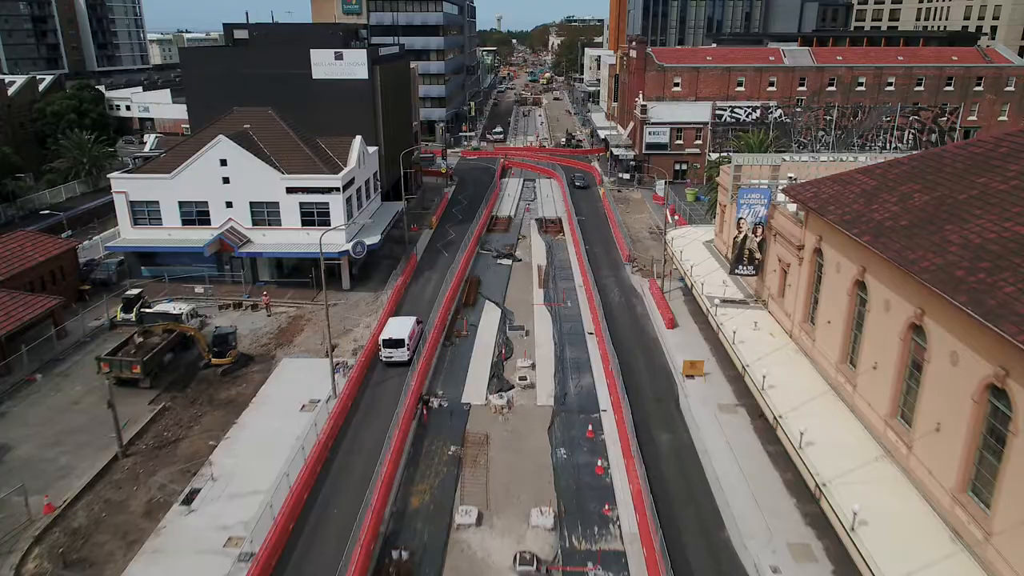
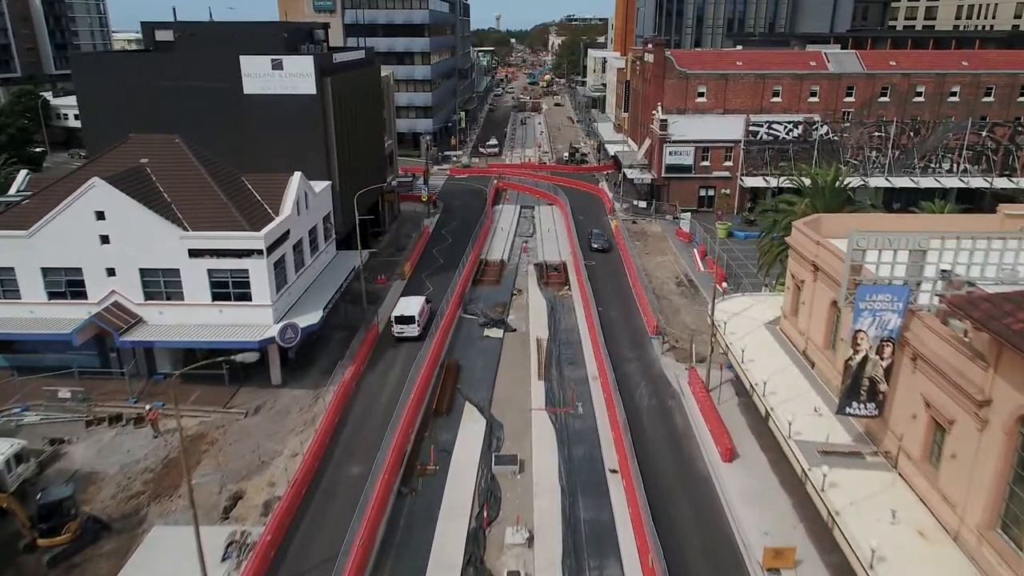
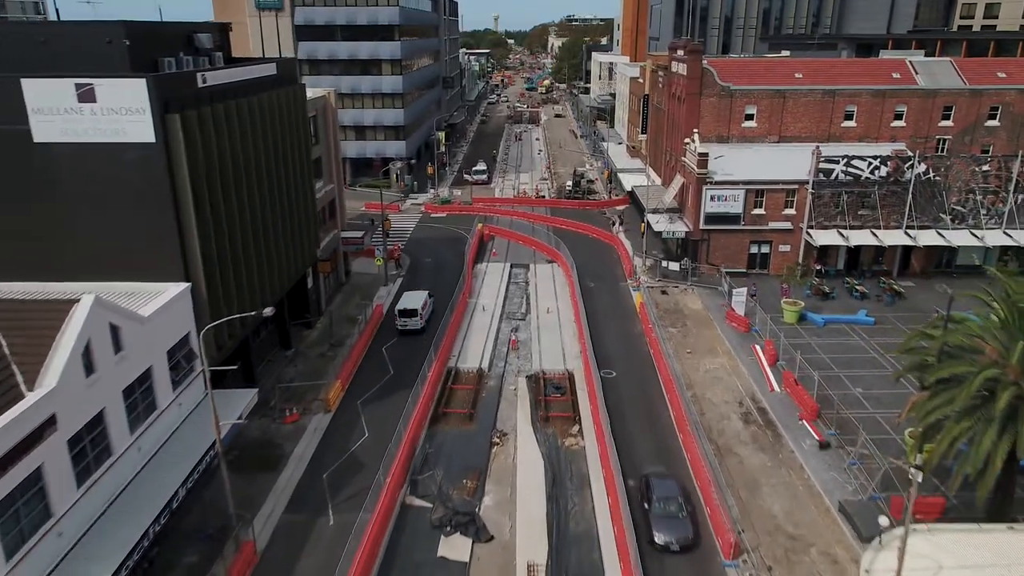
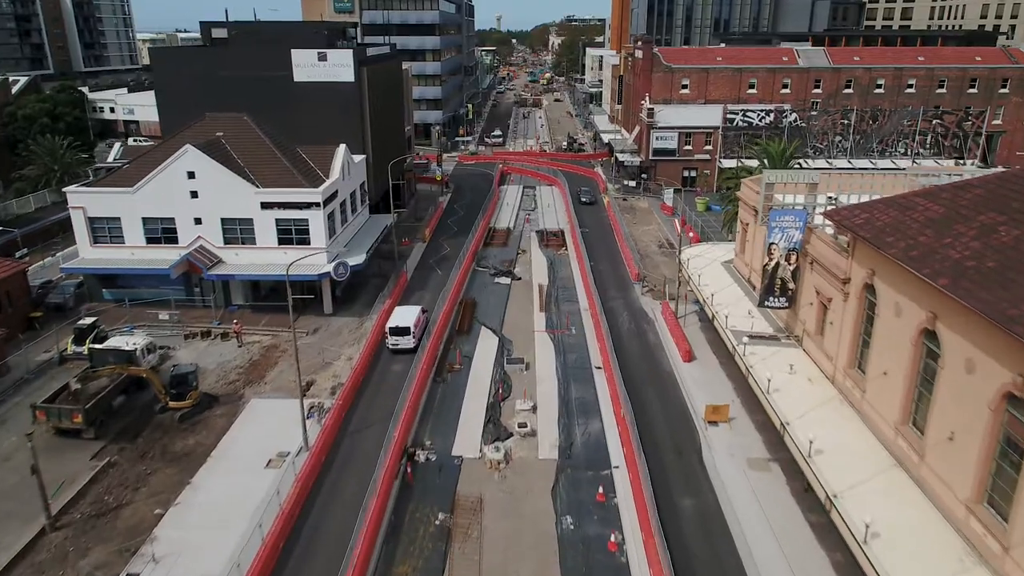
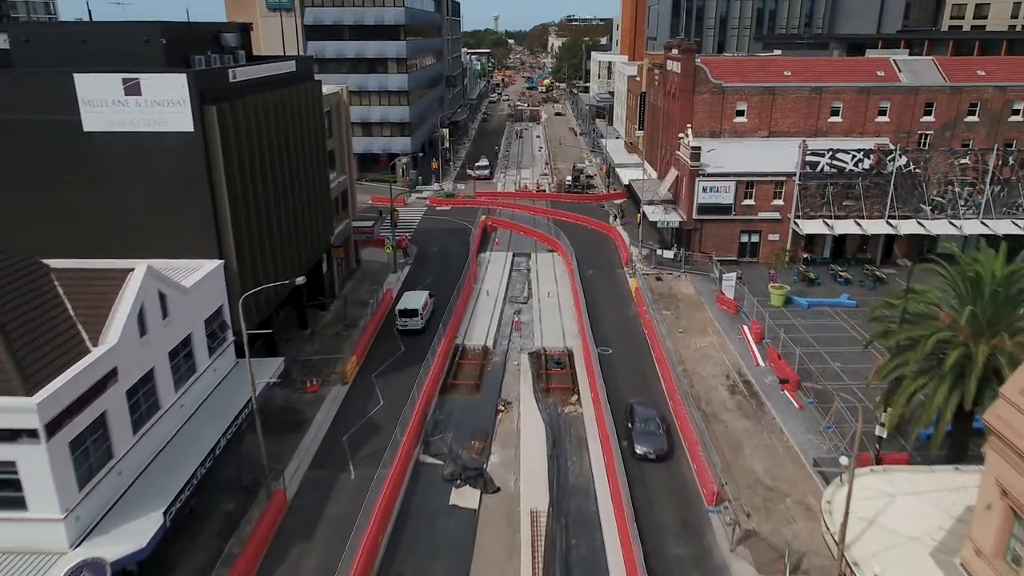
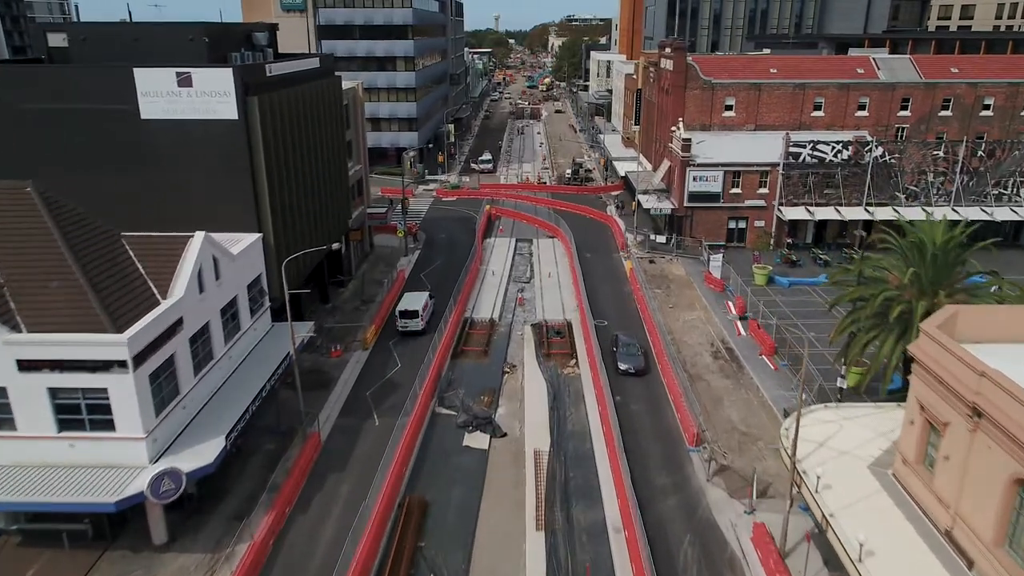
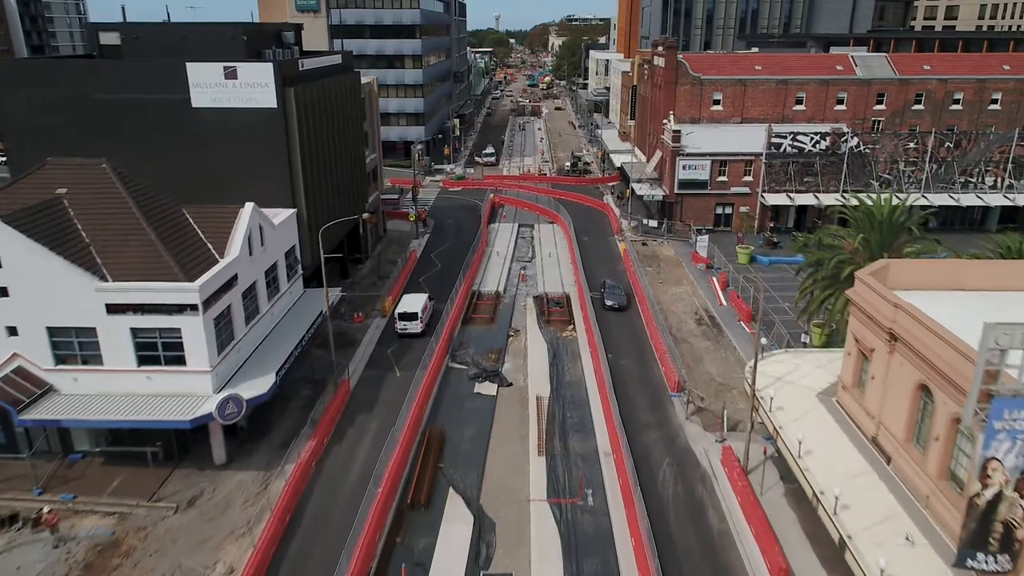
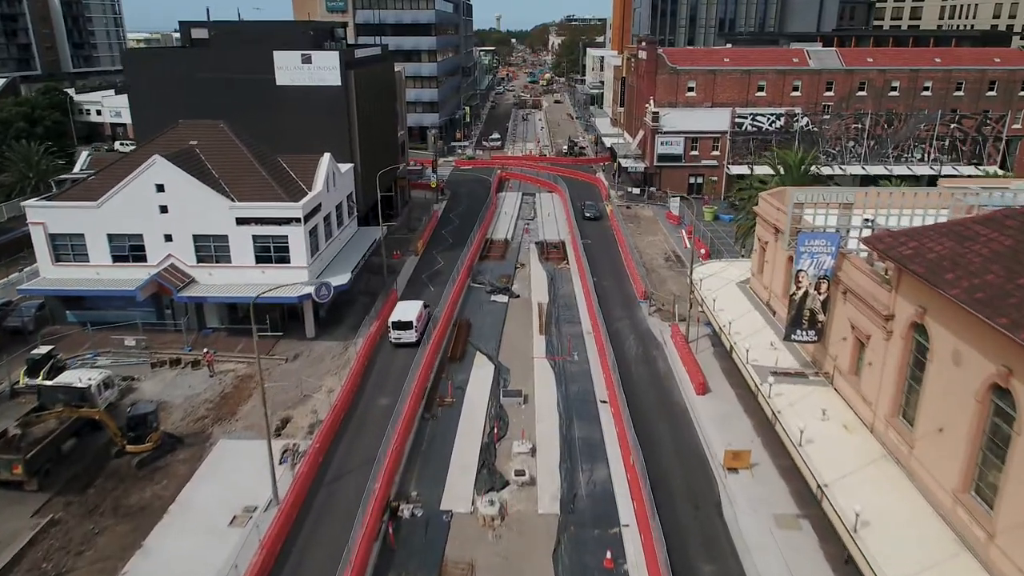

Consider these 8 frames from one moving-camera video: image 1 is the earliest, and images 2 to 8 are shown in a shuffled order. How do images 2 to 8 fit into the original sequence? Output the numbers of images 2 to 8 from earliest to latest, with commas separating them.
4, 8, 2, 7, 6, 5, 3
